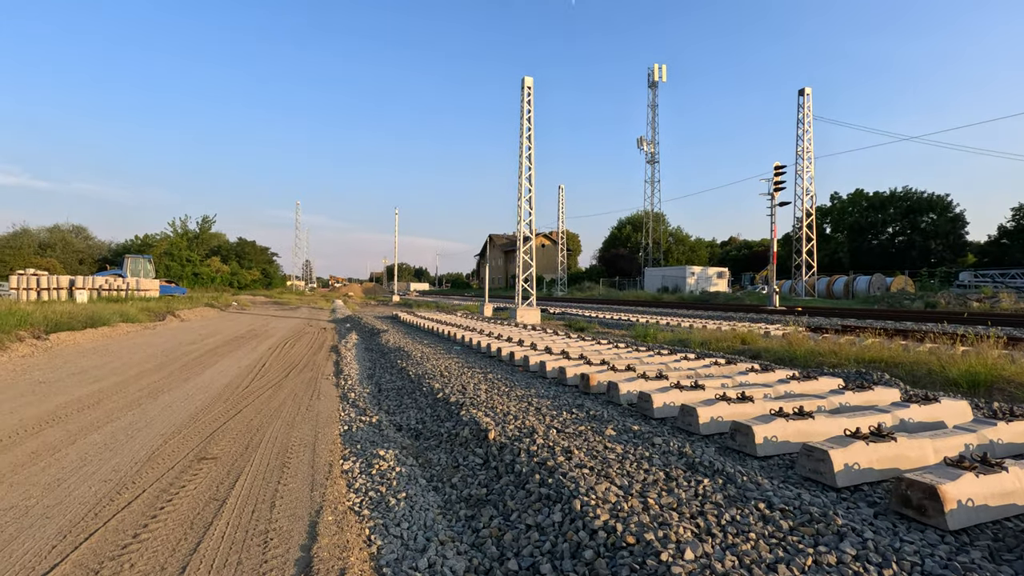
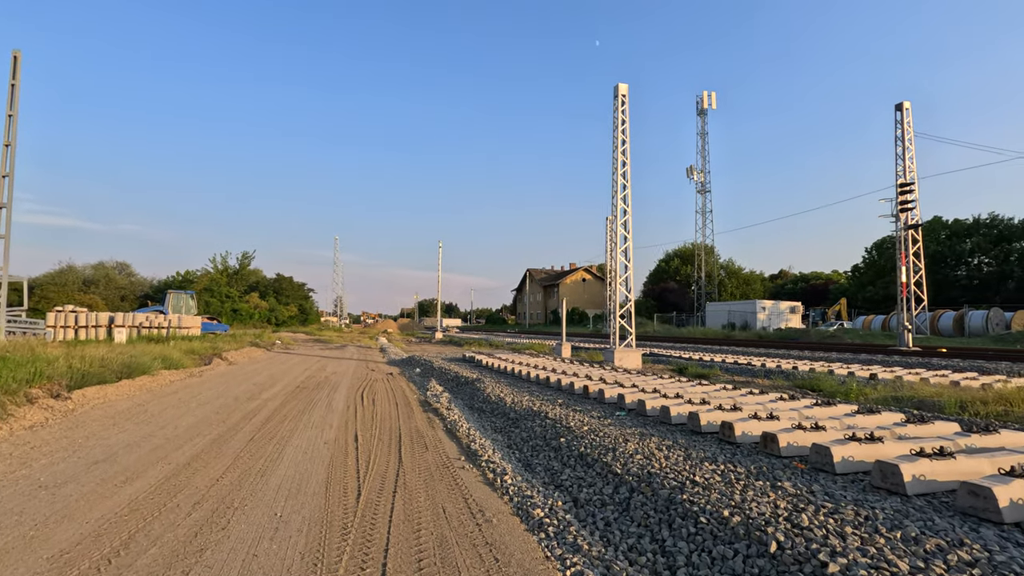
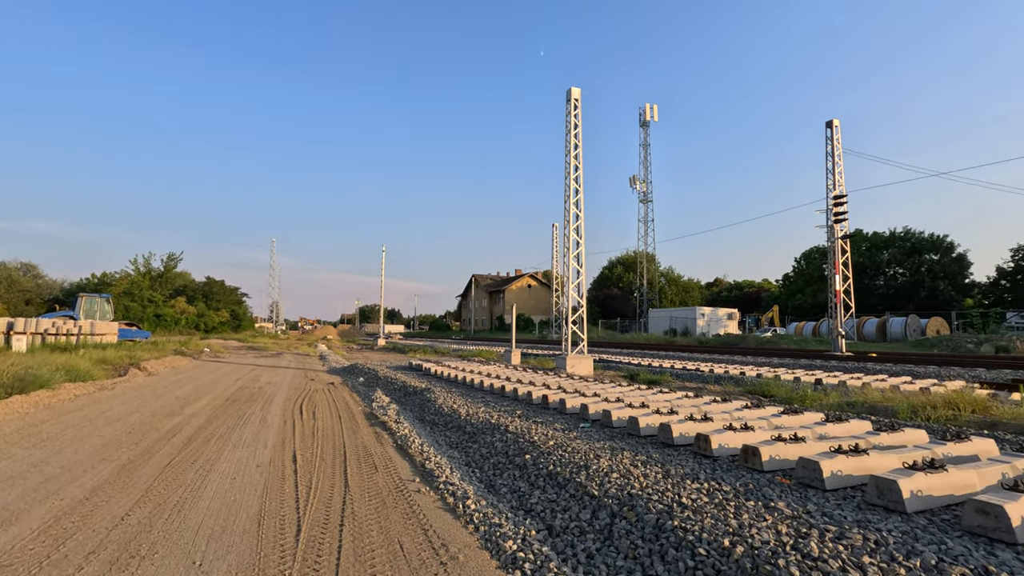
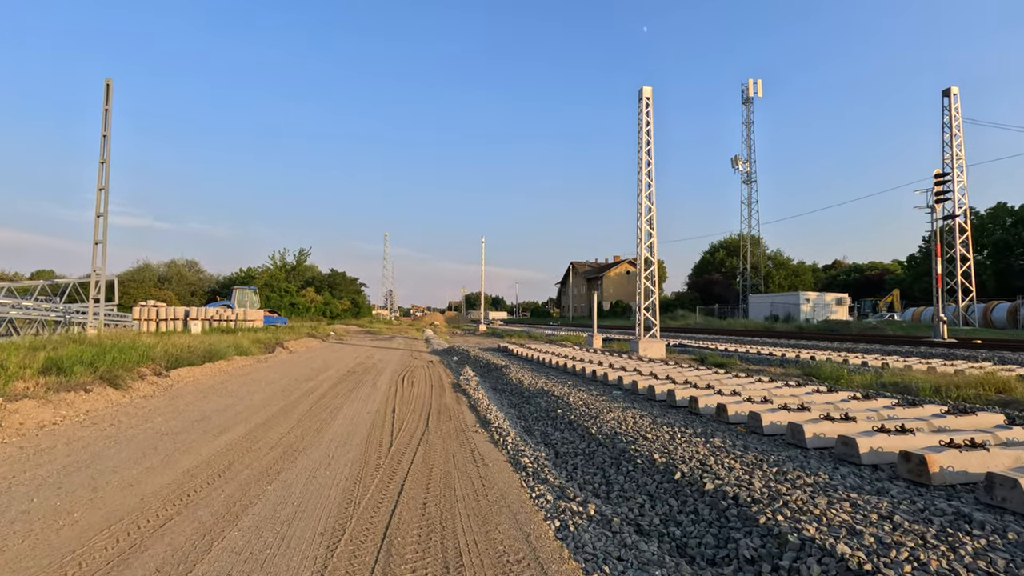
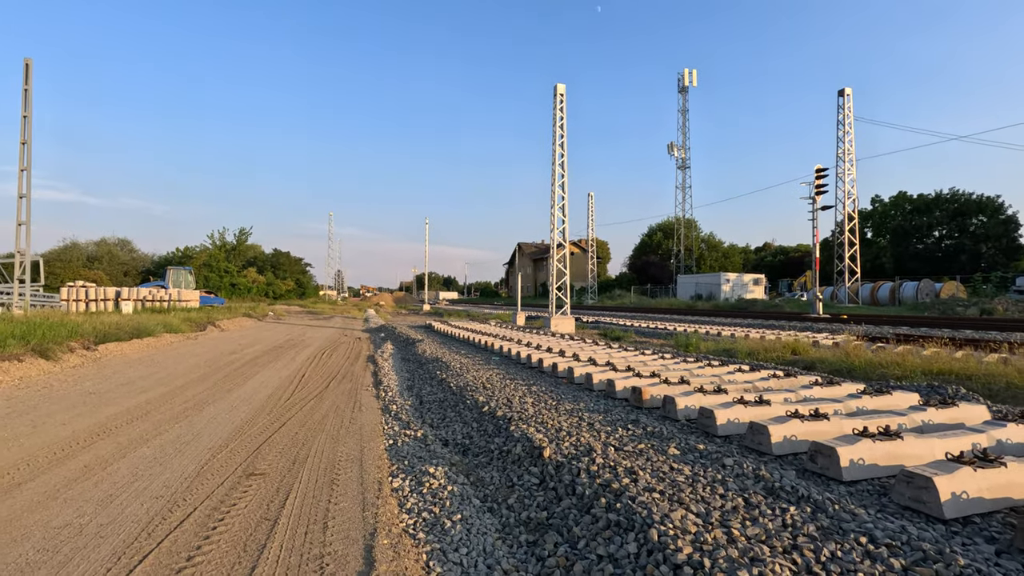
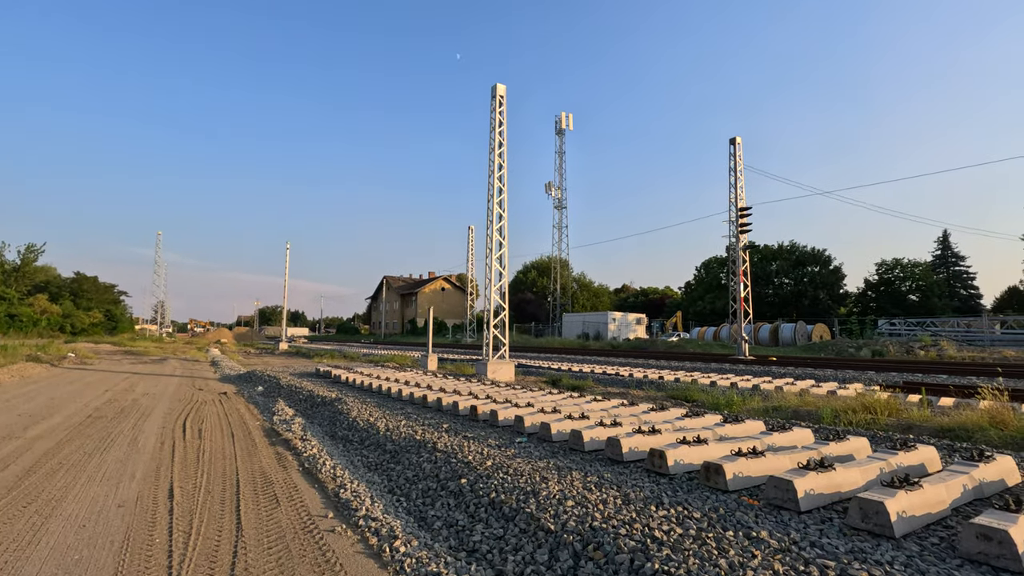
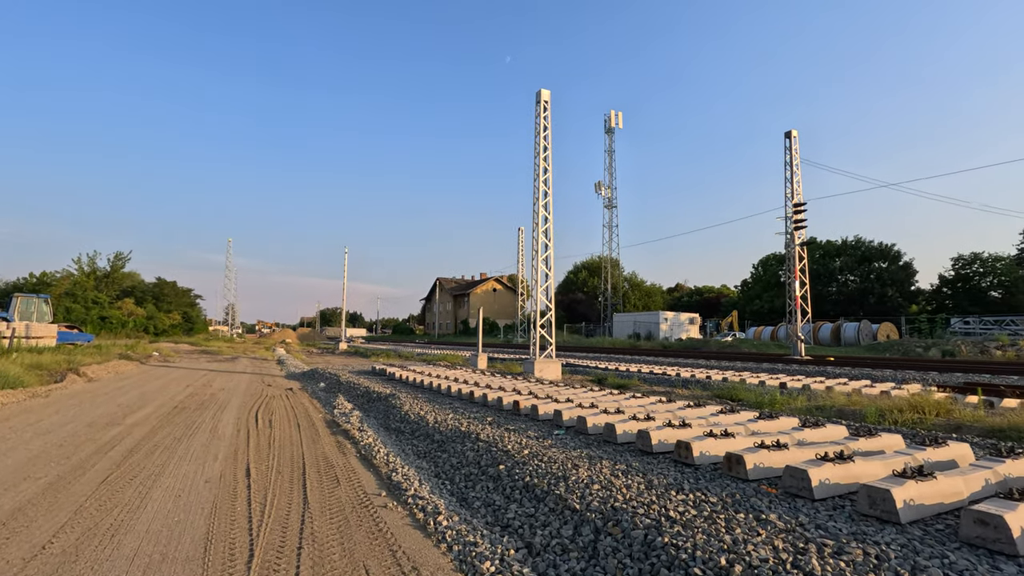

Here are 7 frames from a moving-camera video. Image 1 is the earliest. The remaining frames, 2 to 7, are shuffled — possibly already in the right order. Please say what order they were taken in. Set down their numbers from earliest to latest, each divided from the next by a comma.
5, 4, 2, 3, 7, 6
